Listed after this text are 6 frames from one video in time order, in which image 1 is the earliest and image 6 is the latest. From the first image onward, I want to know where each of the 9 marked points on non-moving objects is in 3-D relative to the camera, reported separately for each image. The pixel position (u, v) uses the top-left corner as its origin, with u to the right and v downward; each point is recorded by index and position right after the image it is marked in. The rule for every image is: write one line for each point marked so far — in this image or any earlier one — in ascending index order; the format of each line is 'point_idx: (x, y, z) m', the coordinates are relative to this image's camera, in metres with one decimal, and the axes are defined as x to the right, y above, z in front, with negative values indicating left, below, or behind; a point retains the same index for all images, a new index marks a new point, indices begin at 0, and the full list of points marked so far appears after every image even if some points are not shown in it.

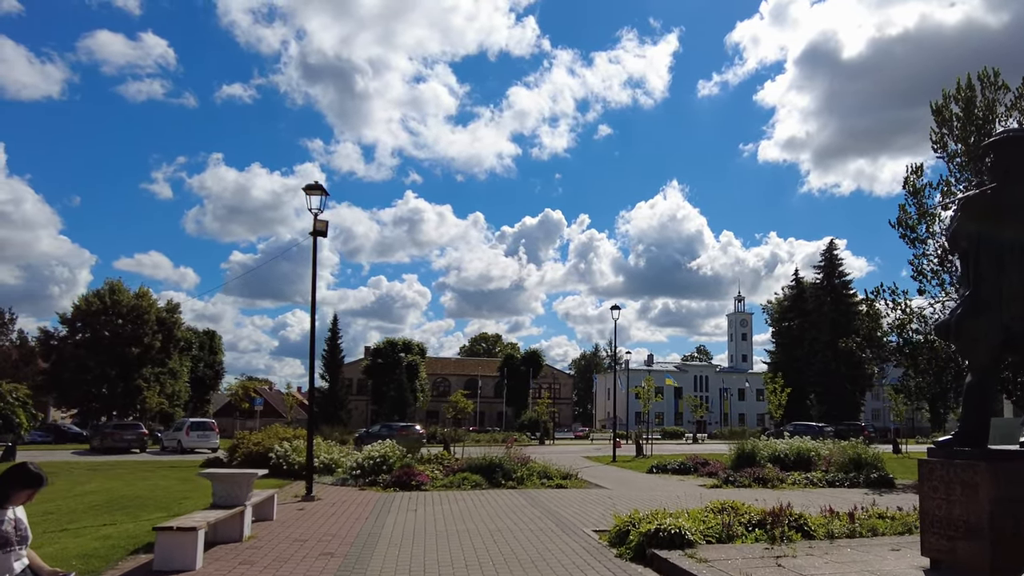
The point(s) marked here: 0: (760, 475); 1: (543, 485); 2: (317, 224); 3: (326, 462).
0: (+6.5, -4.9, +19.4) m
1: (+0.8, -4.8, +18.0) m
2: (-4.0, +1.4, +15.1) m
3: (-5.0, -4.7, +19.7) m
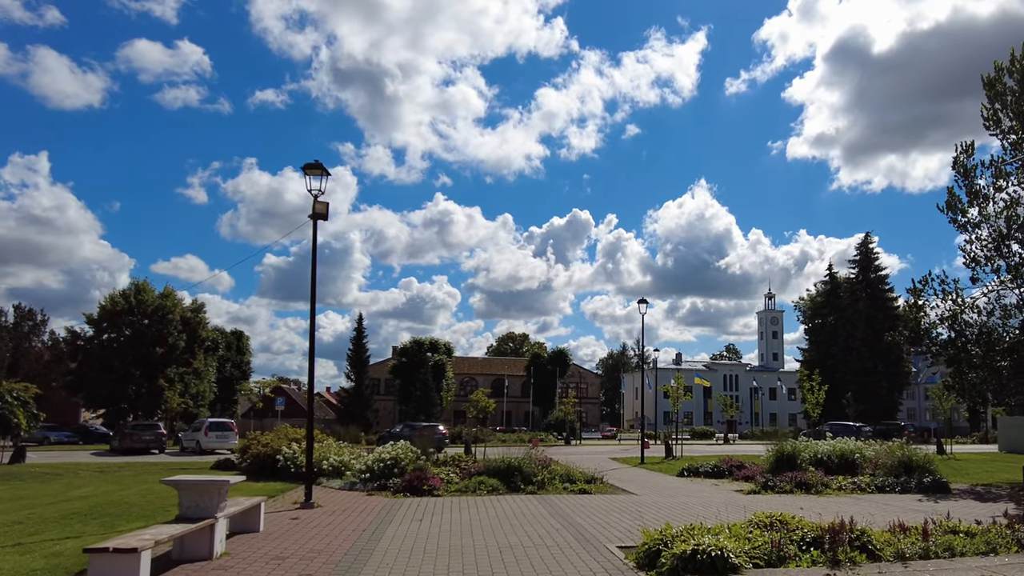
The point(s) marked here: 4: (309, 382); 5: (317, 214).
0: (+7.0, -4.6, +17.8) m
1: (+1.2, -4.6, +16.6) m
2: (-3.7, +1.6, +13.9) m
3: (-4.4, -4.5, +18.6) m
4: (-4.1, -1.9, +14.7) m
5: (-3.7, +1.5, +13.9) m
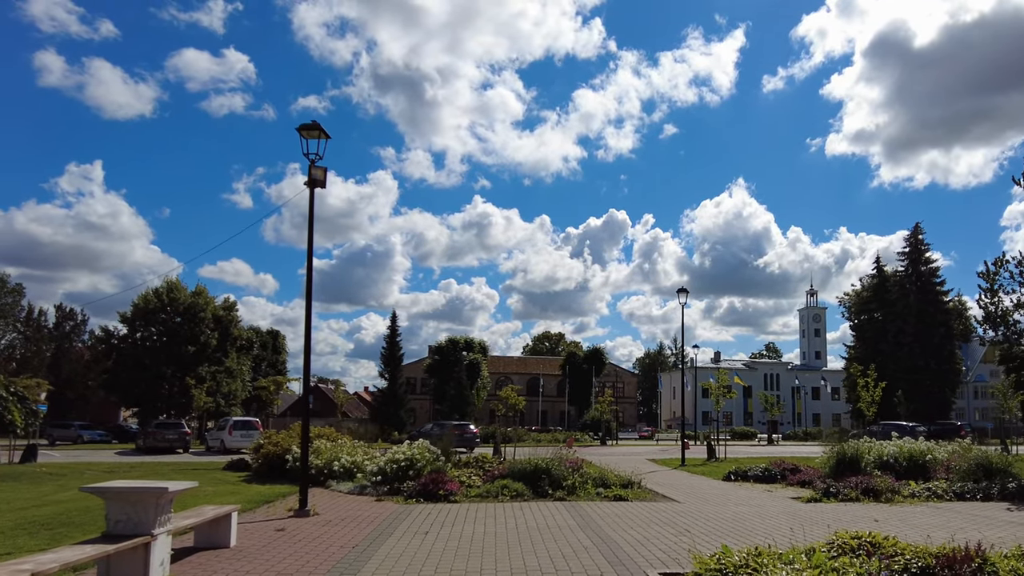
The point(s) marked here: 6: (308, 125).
0: (+7.6, -4.2, +15.7) m
1: (+1.7, -4.2, +14.8) m
2: (-3.3, +2.0, +12.3) m
3: (-3.8, -4.1, +17.0) m
4: (-3.6, -1.5, +13.1) m
5: (-3.3, +1.8, +12.3) m
6: (-3.4, +2.7, +12.3) m
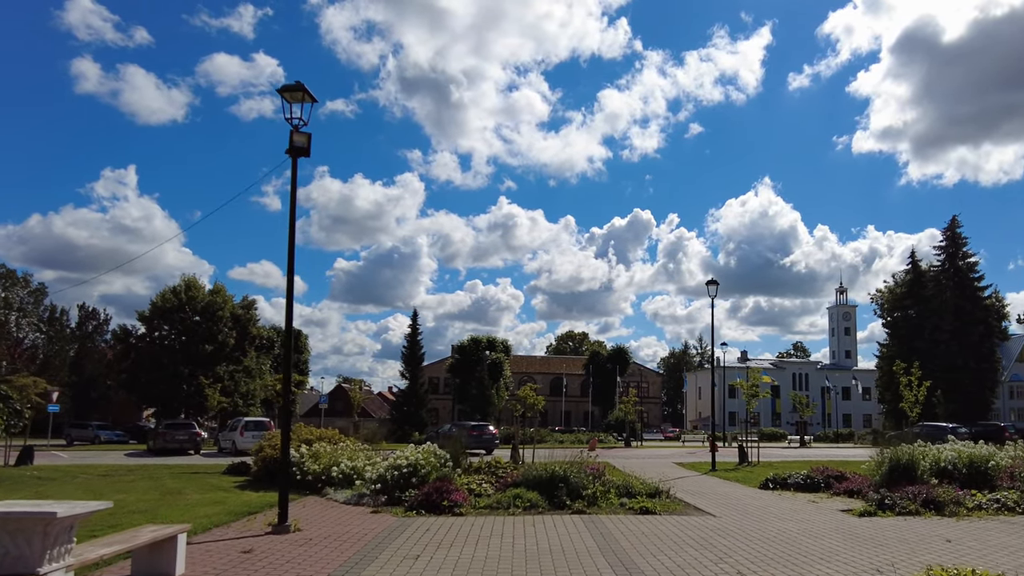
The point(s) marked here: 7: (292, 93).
0: (+7.9, -3.9, +13.9) m
1: (+2.0, -4.0, +13.2) m
2: (-3.2, +2.2, +10.9) m
3: (-3.5, -3.9, +15.6) m
4: (-3.4, -1.3, +11.7) m
5: (-3.2, +2.1, +10.9) m
6: (-3.3, +3.0, +10.9) m
7: (-3.3, +2.9, +10.9) m
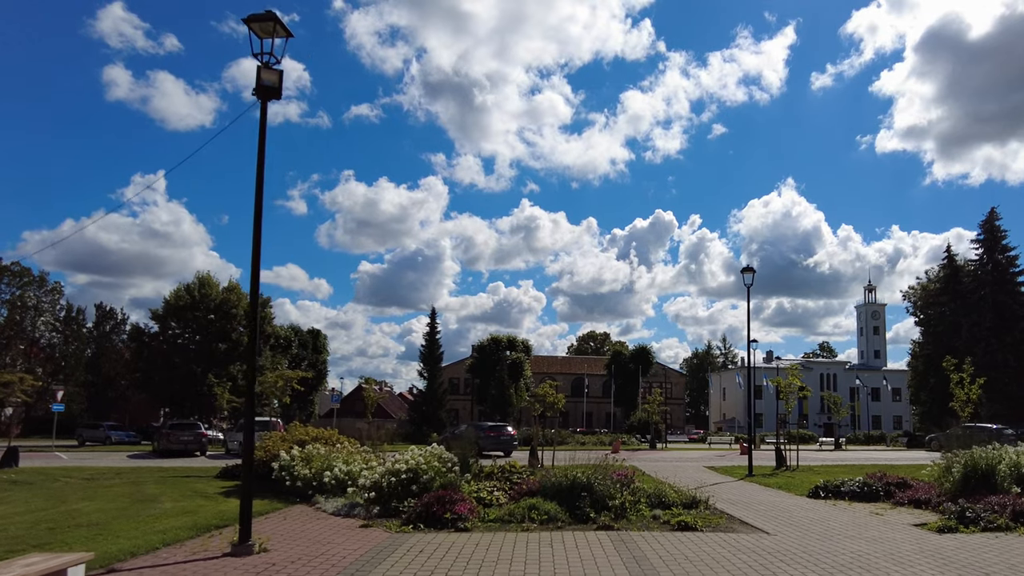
0: (+8.1, -3.5, +11.8) m
1: (+2.2, -3.6, +11.2) m
2: (-3.0, +2.6, +9.1) m
3: (-3.2, -3.5, +13.8) m
4: (-3.3, -0.9, +9.8) m
5: (-3.0, +2.4, +9.1) m
6: (-3.1, +3.3, +9.1) m
7: (-3.1, +3.2, +9.1) m
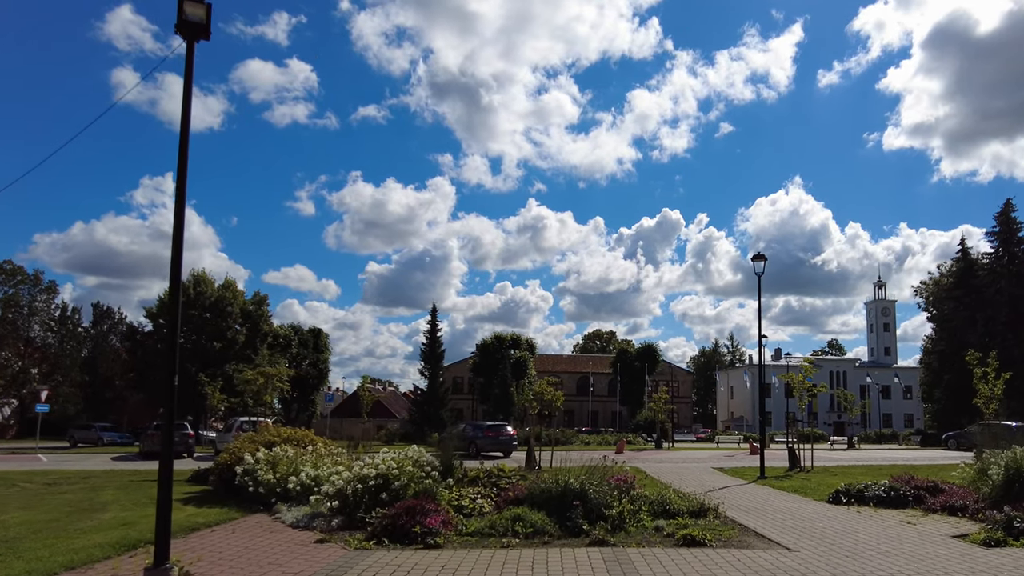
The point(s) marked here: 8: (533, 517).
0: (+7.9, -3.2, +10.2) m
1: (+1.9, -3.3, +9.7) m
2: (-3.4, +2.8, +7.6) m
3: (-3.4, -3.3, +12.3) m
4: (-3.6, -0.7, +8.4) m
5: (-3.3, +2.7, +7.6) m
6: (-3.4, +3.6, +7.6) m
7: (-3.4, +3.5, +7.7) m
8: (+0.3, -3.2, +10.2) m
